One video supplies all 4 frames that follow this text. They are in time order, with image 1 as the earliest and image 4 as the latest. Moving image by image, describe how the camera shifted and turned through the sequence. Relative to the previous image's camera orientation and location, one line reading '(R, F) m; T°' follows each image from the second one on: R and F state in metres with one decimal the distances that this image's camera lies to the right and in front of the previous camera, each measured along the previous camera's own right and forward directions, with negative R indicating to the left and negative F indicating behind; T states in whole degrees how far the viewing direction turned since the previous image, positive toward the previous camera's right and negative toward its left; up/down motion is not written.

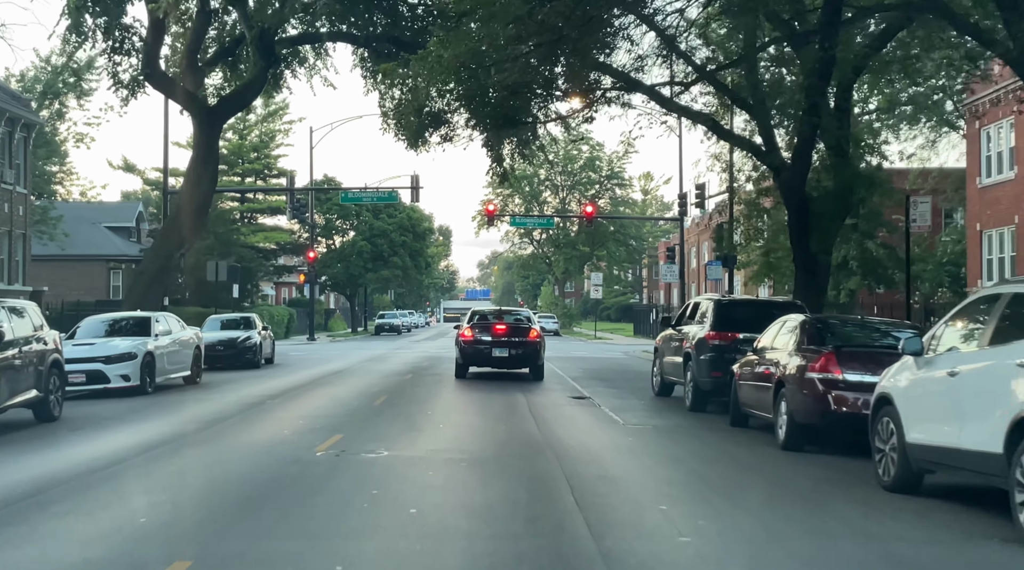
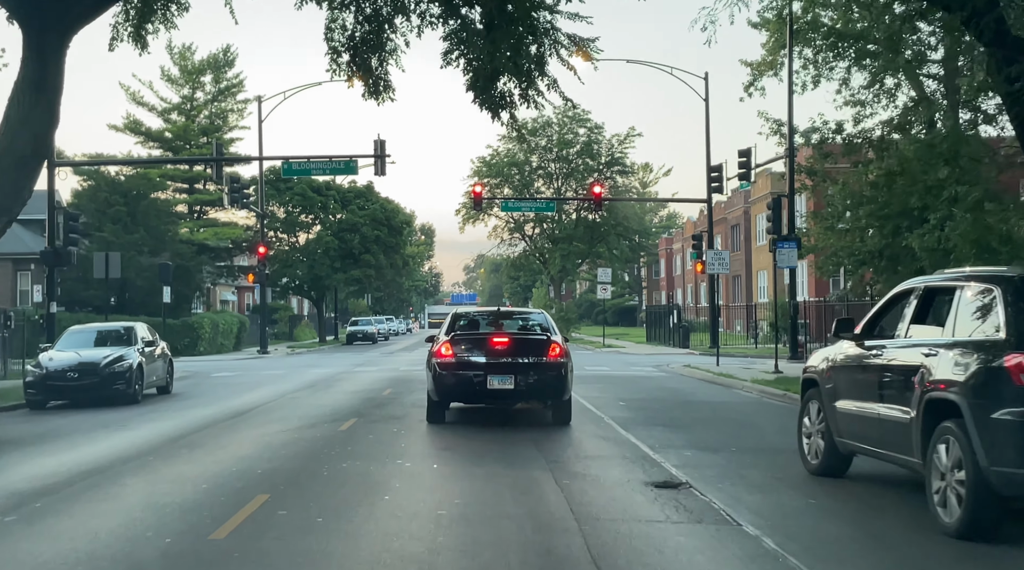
(-0.3, +8.5) m; +1°
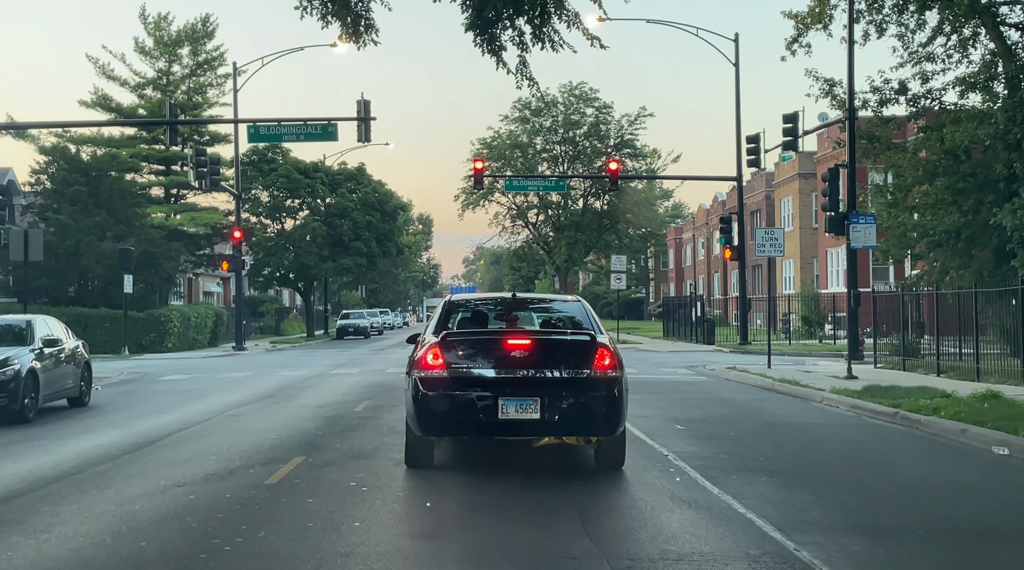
(-0.2, +4.4) m; 0°
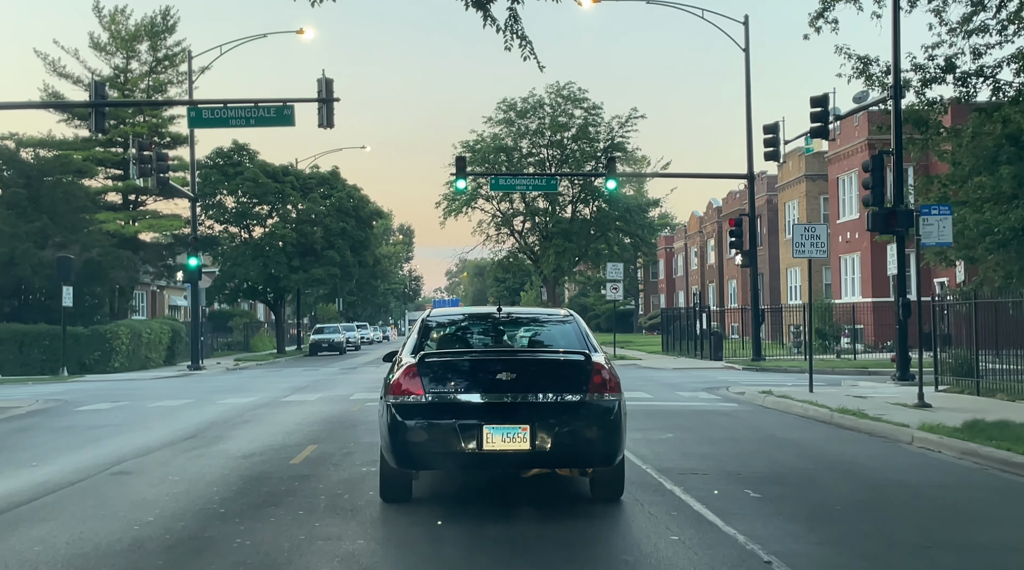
(-0.1, +3.6) m; +1°
